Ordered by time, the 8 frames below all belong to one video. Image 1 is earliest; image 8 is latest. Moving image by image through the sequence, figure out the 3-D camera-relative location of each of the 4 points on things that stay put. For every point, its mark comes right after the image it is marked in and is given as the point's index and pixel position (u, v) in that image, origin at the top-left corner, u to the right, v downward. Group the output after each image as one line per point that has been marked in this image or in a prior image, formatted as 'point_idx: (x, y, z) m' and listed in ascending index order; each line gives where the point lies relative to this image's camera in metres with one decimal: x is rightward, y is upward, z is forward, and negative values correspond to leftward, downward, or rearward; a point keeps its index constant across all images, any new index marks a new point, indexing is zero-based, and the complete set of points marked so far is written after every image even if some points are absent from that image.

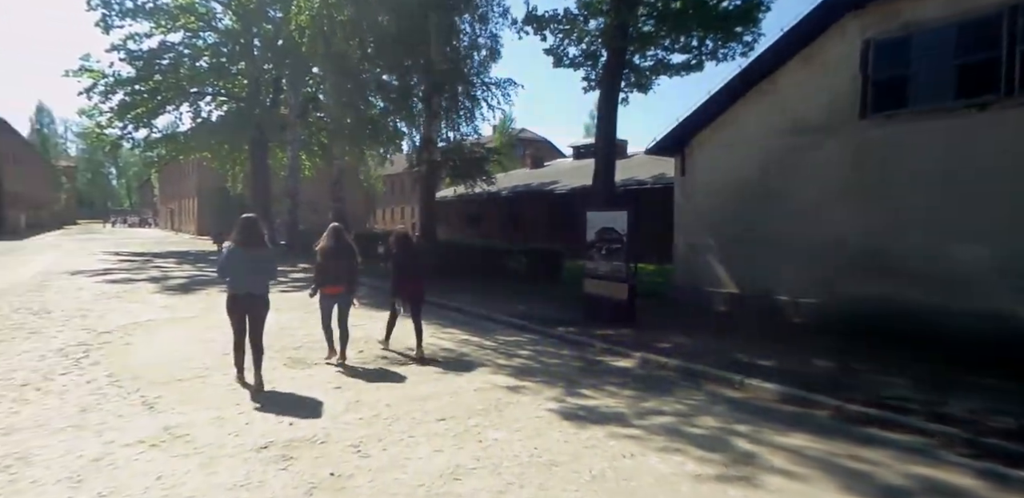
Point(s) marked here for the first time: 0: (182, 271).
0: (-10.6, -0.7, +18.2) m
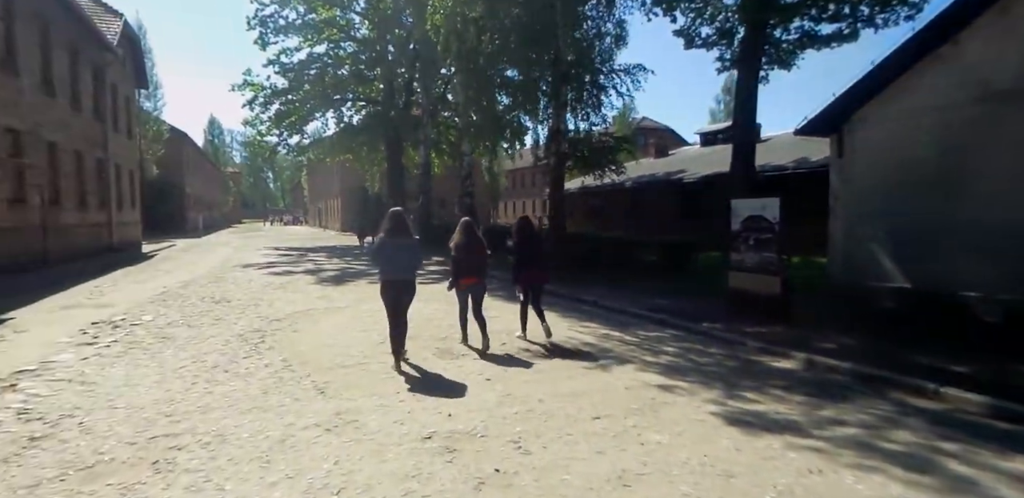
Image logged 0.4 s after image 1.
0: (-6.2, -0.6, +19.7) m
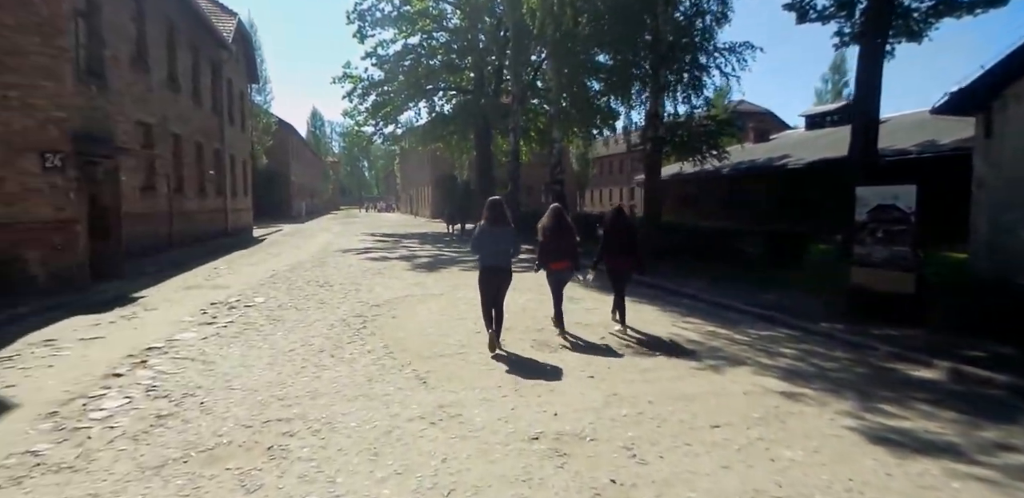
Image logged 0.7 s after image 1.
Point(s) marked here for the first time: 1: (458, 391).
0: (-3.0, -0.1, +20.1) m
1: (-0.5, -1.3, +5.2) m
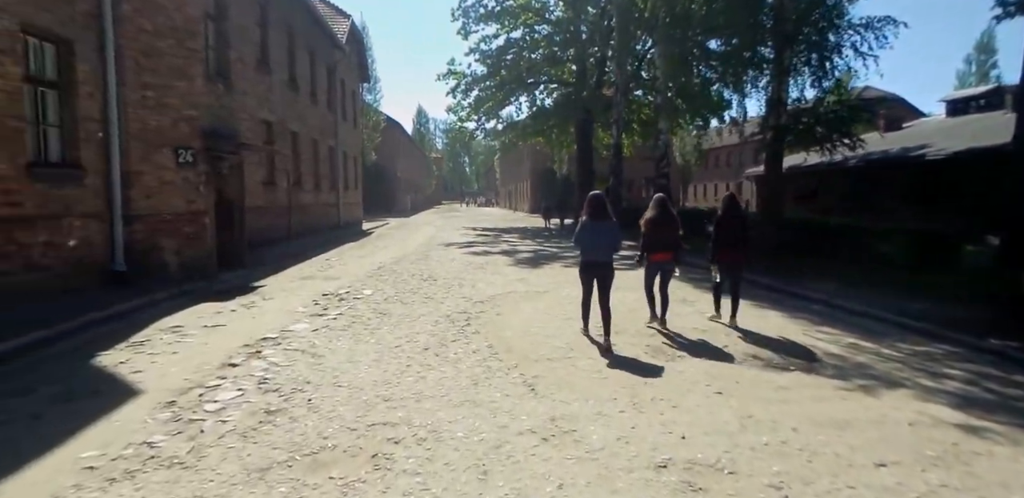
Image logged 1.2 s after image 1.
0: (+0.5, +0.1, +19.8) m
1: (+0.5, -1.3, +4.7) m
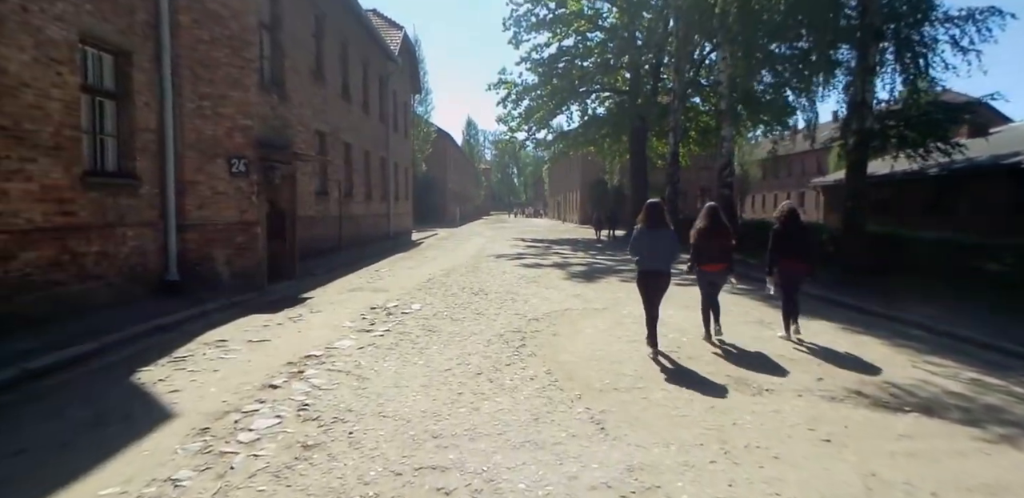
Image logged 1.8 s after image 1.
0: (+2.3, -0.3, +19.1) m
1: (+1.0, -1.4, +4.0) m
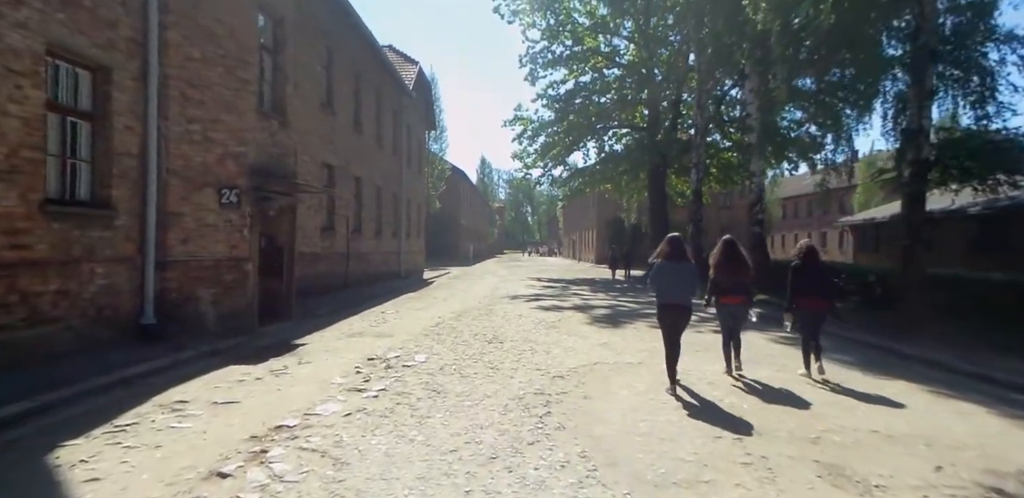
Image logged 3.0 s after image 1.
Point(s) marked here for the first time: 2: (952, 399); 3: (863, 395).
0: (+2.8, -1.6, +17.7) m
1: (+1.1, -1.7, +2.7) m
2: (+5.2, -1.8, +6.5) m
3: (+4.0, -1.7, +6.4) m
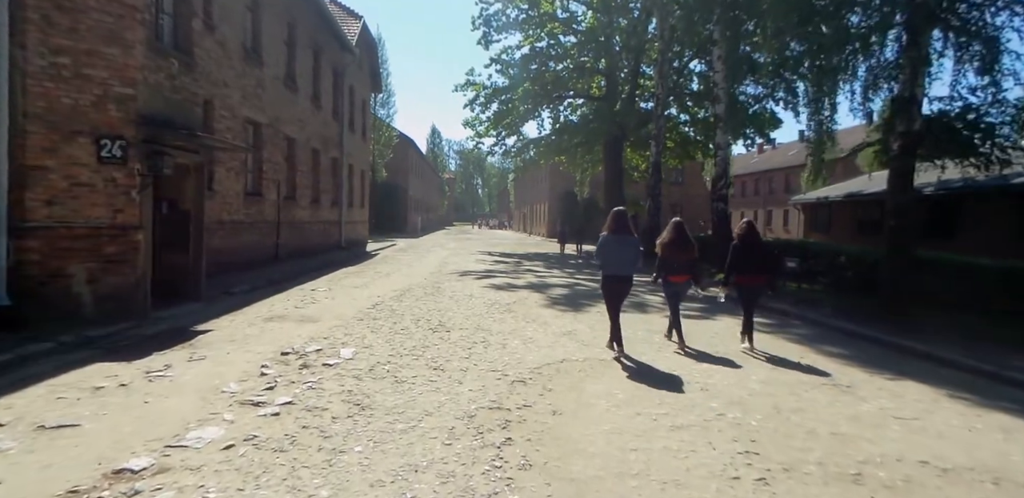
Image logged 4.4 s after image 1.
0: (+1.3, -0.9, +16.5) m
1: (+1.0, -1.6, +1.4) m
2: (+4.7, -1.6, +5.6) m
3: (+3.5, -1.5, +5.4) m
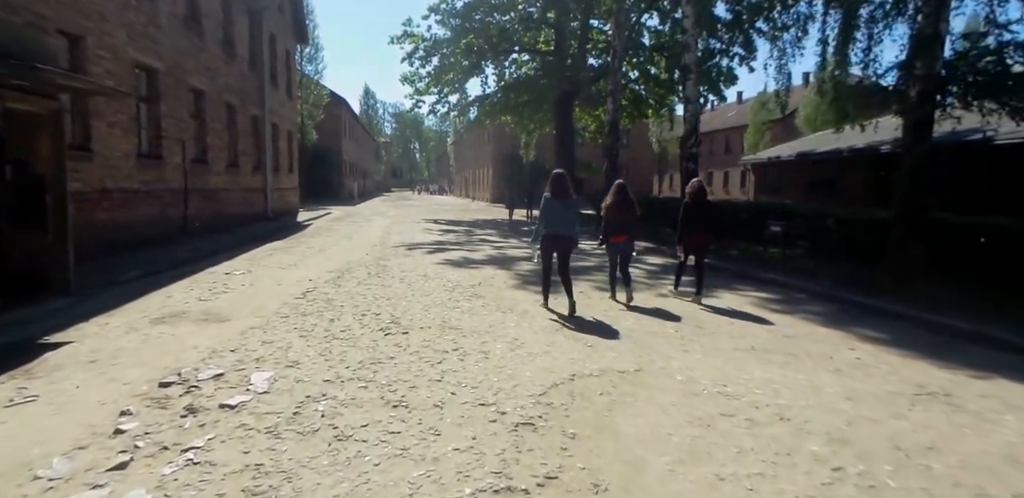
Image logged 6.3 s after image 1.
0: (+0.1, 0.0, +14.7) m
1: (+1.4, -1.7, -0.2) m
2: (+4.7, -1.3, +4.3) m
3: (+3.5, -1.2, +4.0) m
